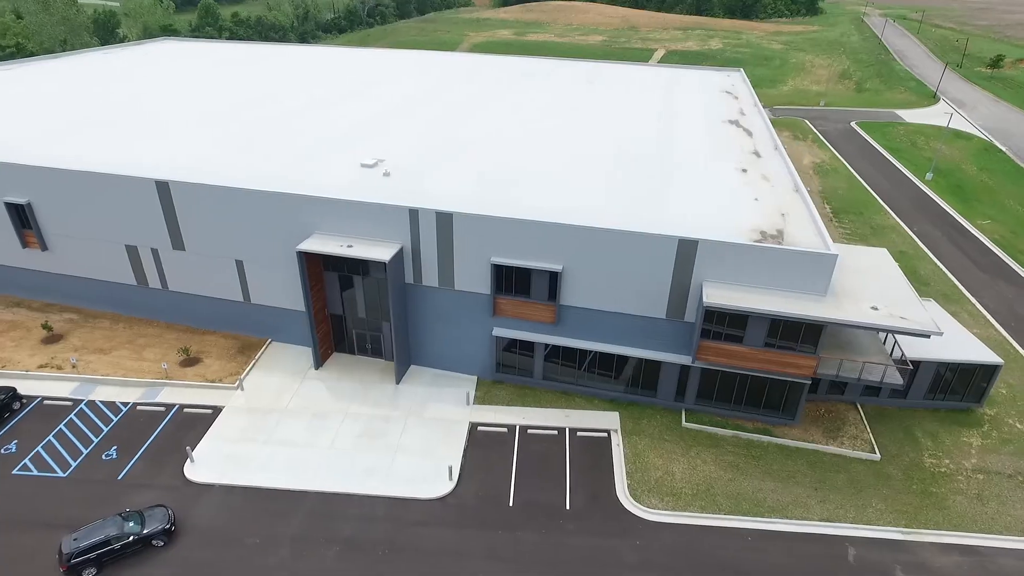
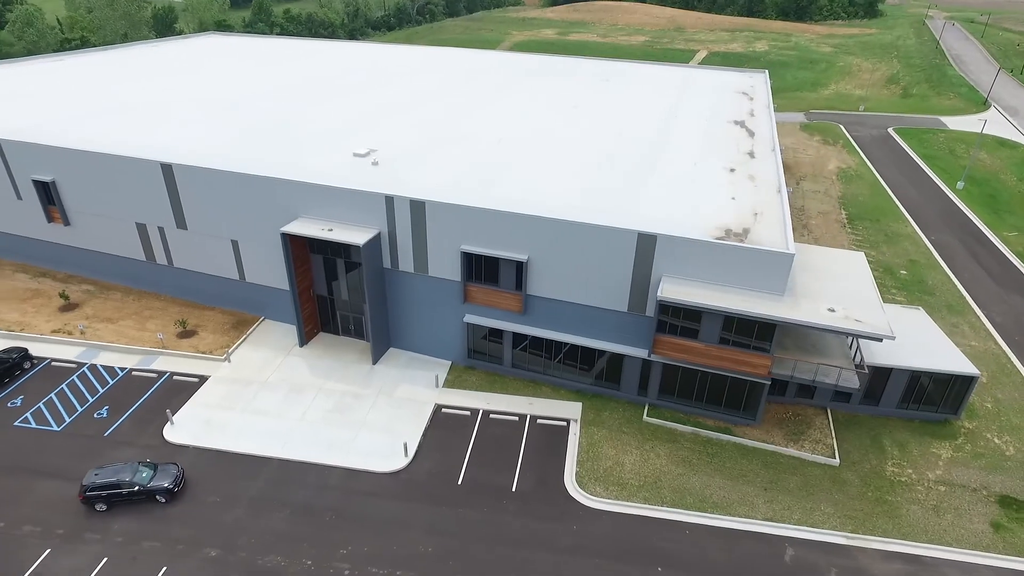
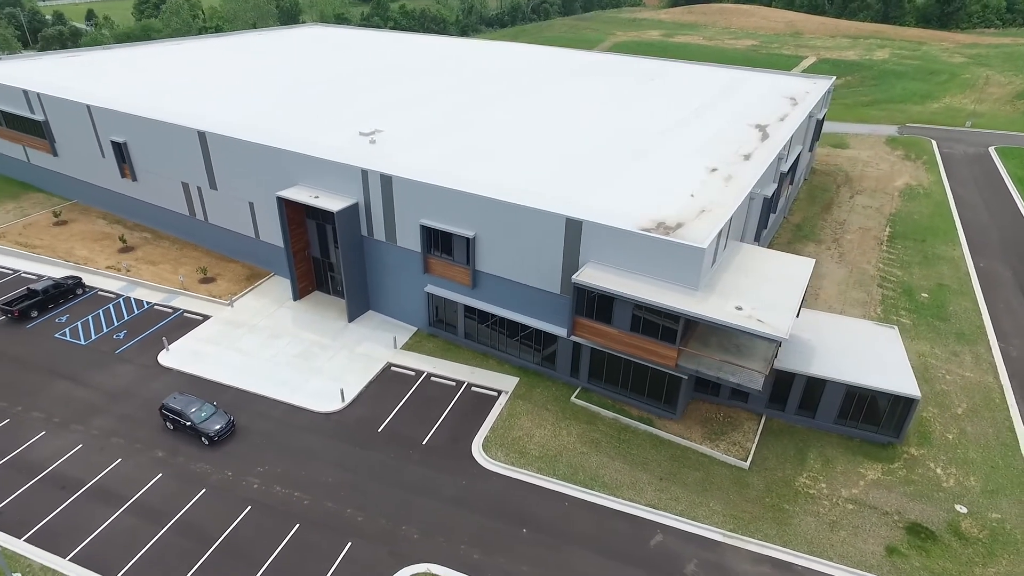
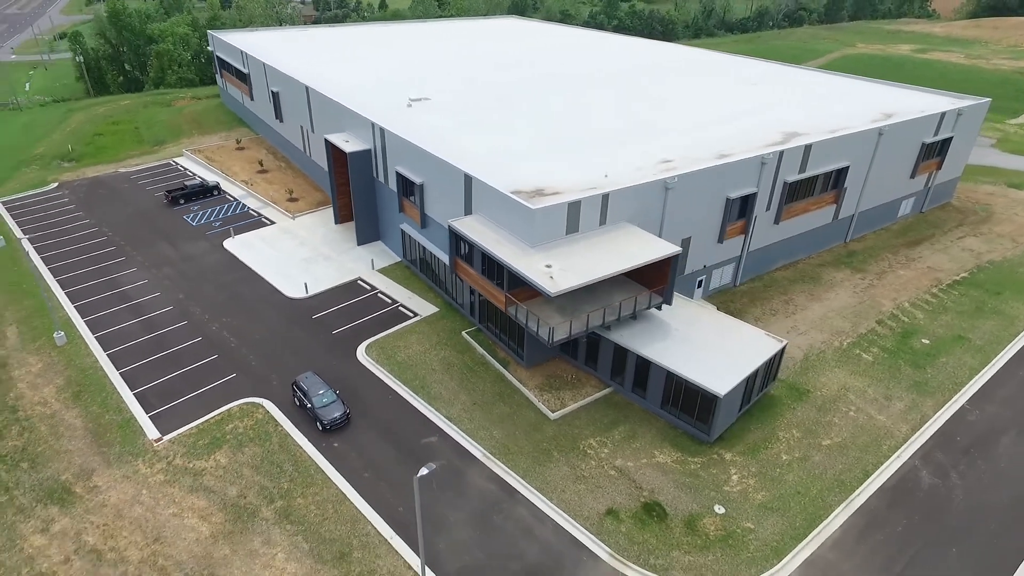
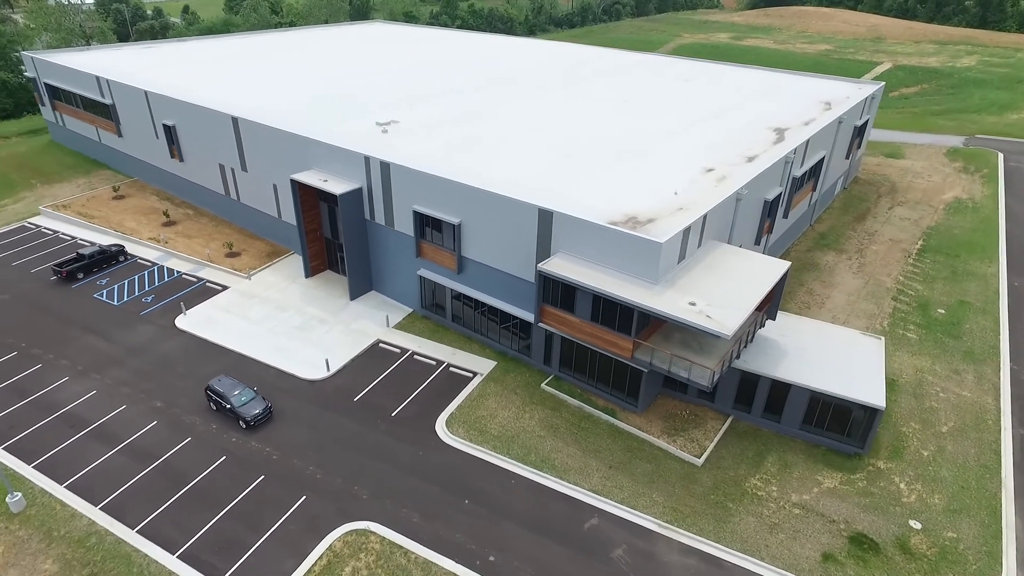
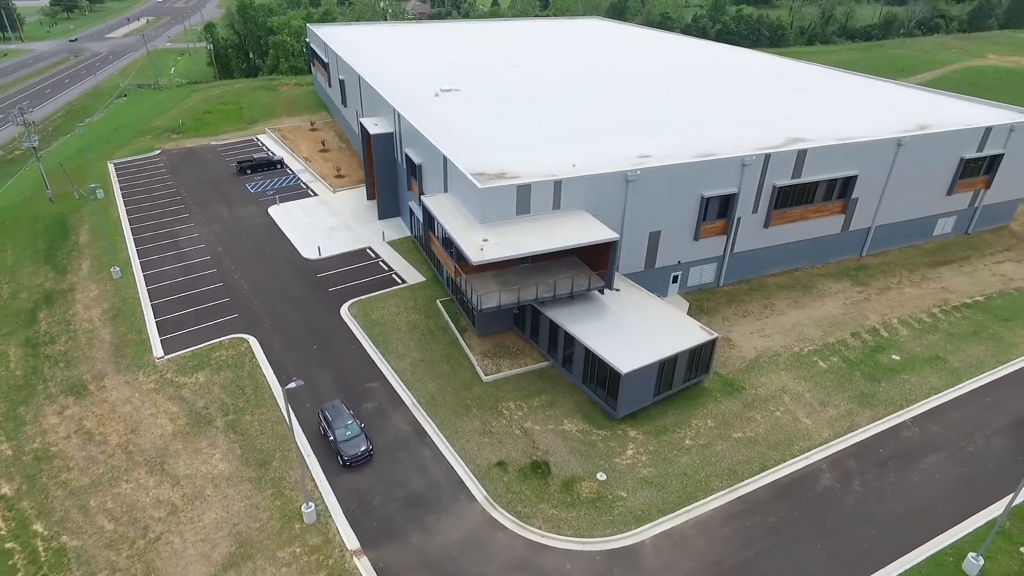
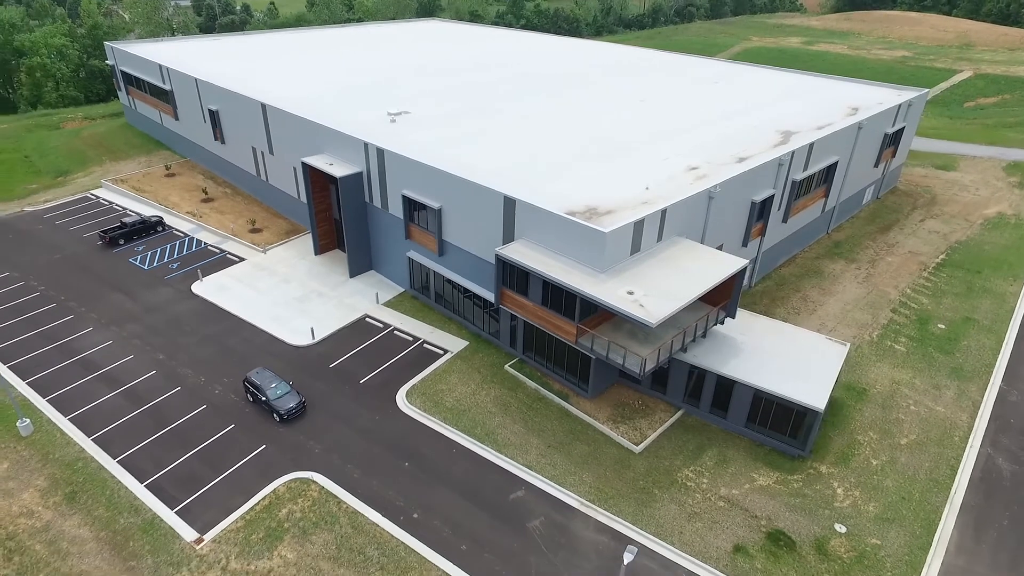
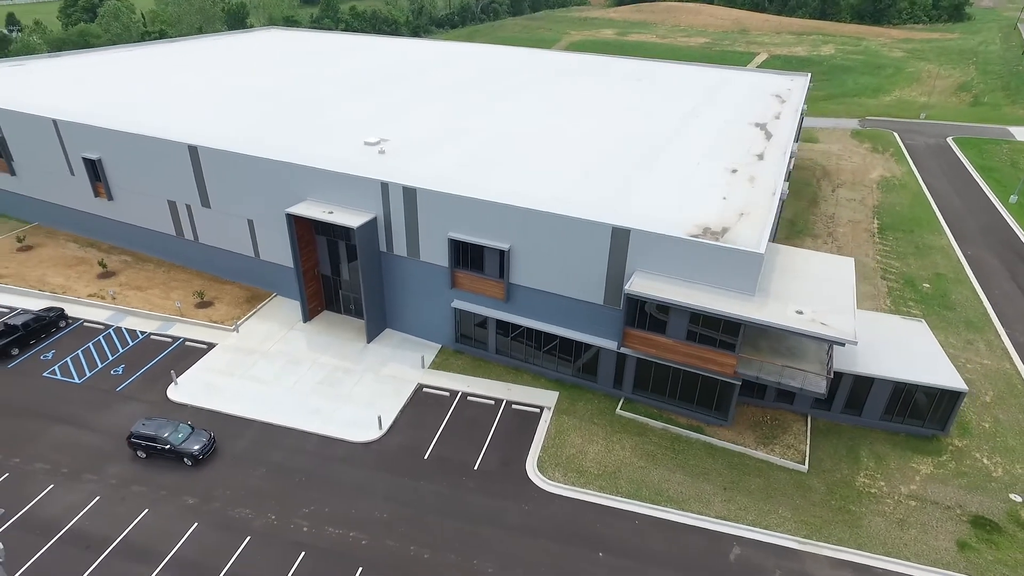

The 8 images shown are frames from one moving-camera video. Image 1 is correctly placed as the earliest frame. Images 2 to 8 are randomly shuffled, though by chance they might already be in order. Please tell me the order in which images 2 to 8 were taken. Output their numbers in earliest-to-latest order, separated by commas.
2, 8, 3, 5, 7, 4, 6
